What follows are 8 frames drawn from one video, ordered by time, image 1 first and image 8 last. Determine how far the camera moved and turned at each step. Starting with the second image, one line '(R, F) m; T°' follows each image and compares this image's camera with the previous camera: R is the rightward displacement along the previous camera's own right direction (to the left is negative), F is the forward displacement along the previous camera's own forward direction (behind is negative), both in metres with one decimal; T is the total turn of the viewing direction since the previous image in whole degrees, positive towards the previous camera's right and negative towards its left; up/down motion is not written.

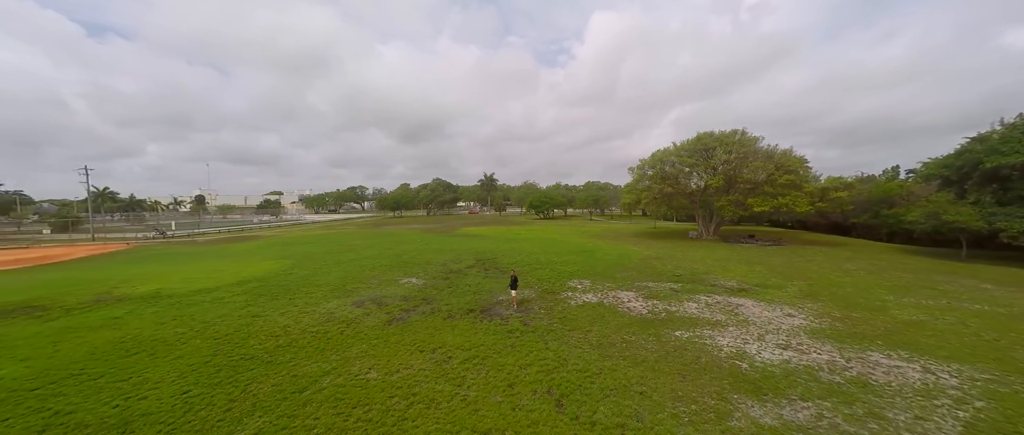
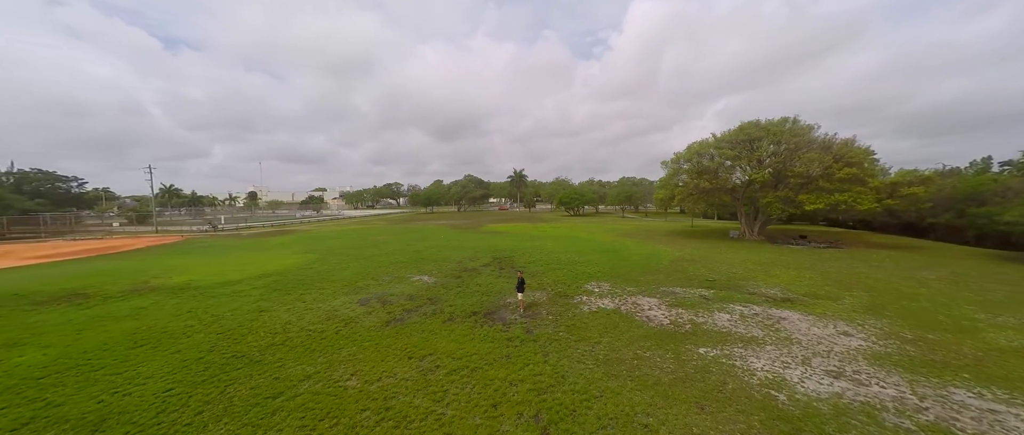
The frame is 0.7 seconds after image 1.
(+0.9, +0.9) m; -6°
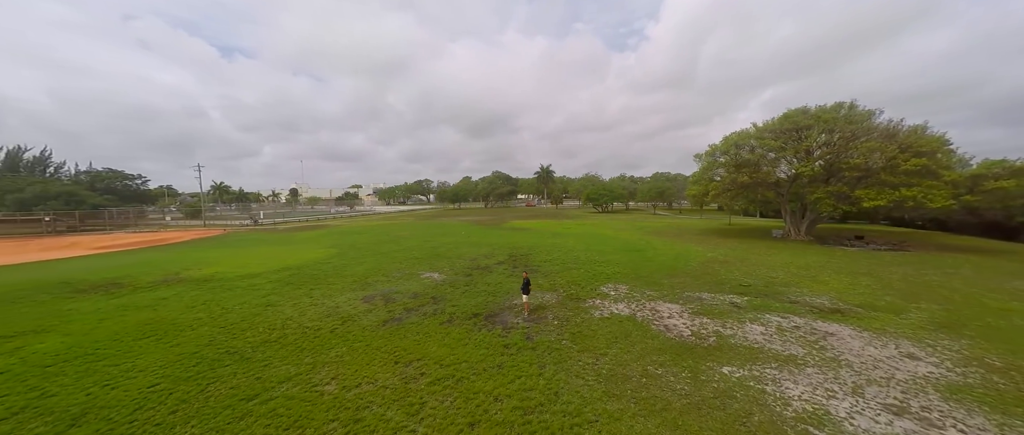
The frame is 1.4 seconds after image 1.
(+0.8, +0.8) m; -5°
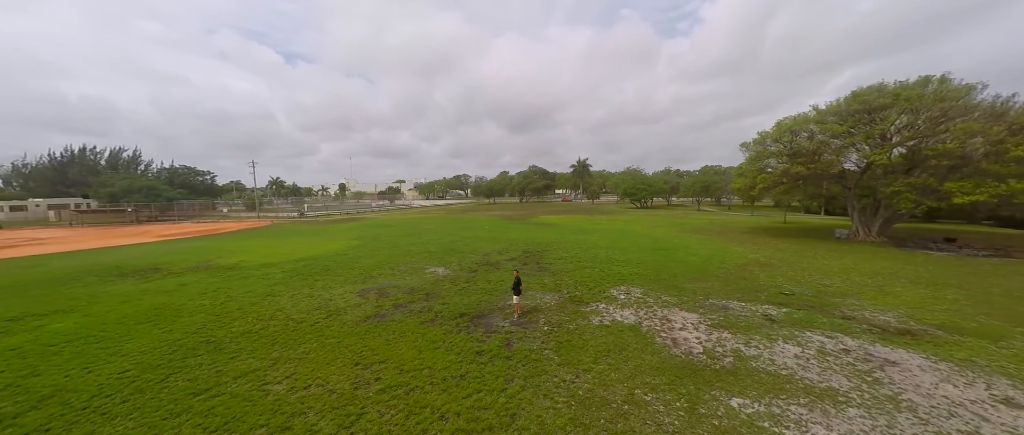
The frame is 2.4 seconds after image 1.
(+1.4, +1.0) m; -7°
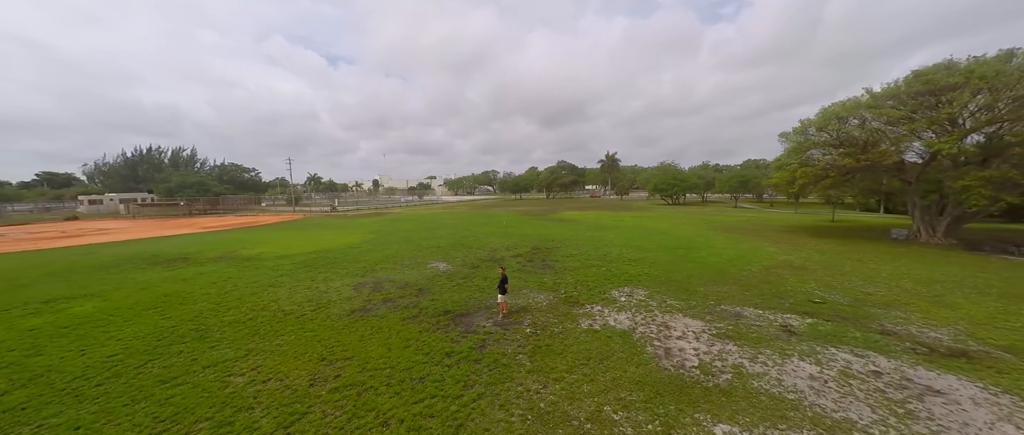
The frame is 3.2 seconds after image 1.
(+1.2, +0.6) m; -6°
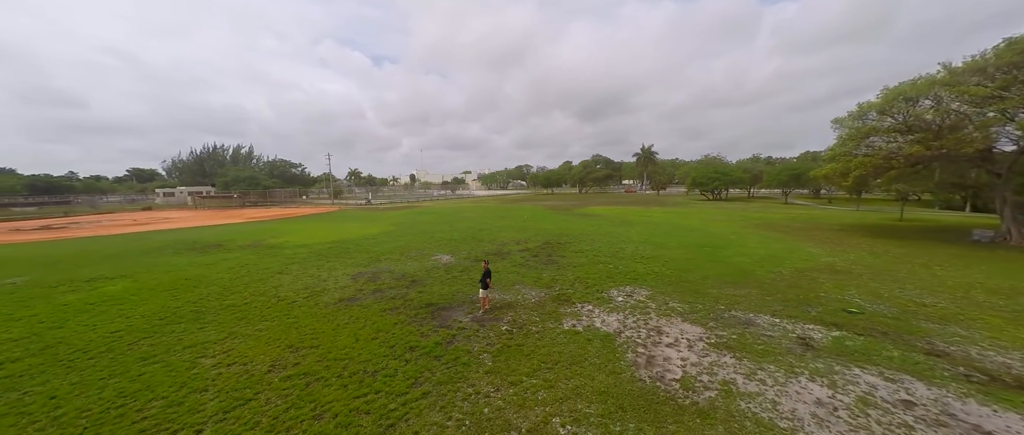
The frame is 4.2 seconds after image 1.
(+1.4, +0.5) m; -6°
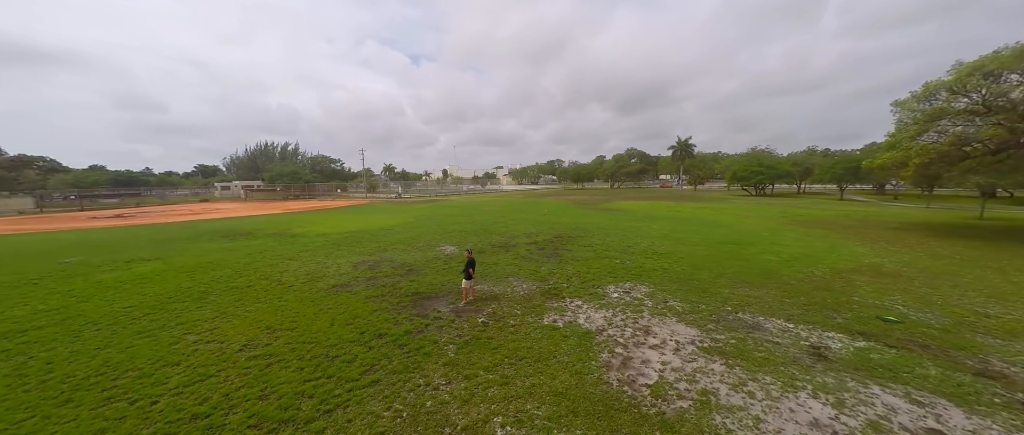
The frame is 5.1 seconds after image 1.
(+1.2, +0.4) m; -6°
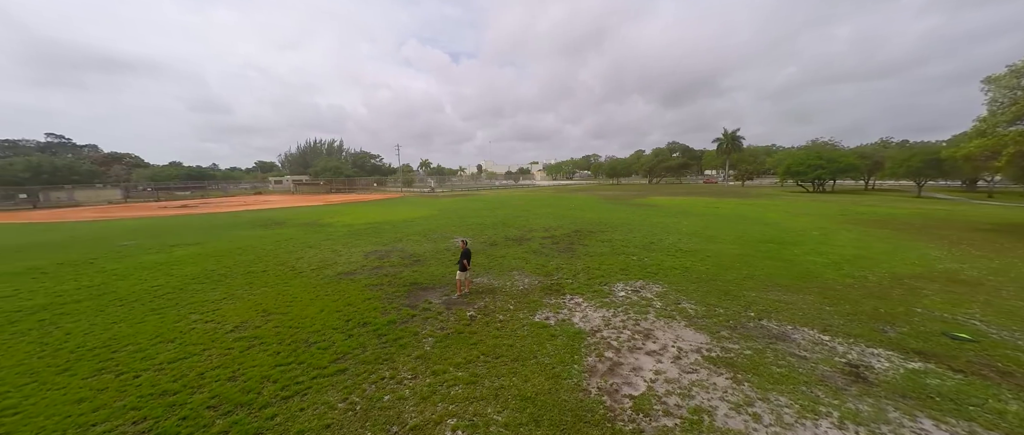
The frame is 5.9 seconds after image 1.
(+0.9, +0.5) m; -6°
